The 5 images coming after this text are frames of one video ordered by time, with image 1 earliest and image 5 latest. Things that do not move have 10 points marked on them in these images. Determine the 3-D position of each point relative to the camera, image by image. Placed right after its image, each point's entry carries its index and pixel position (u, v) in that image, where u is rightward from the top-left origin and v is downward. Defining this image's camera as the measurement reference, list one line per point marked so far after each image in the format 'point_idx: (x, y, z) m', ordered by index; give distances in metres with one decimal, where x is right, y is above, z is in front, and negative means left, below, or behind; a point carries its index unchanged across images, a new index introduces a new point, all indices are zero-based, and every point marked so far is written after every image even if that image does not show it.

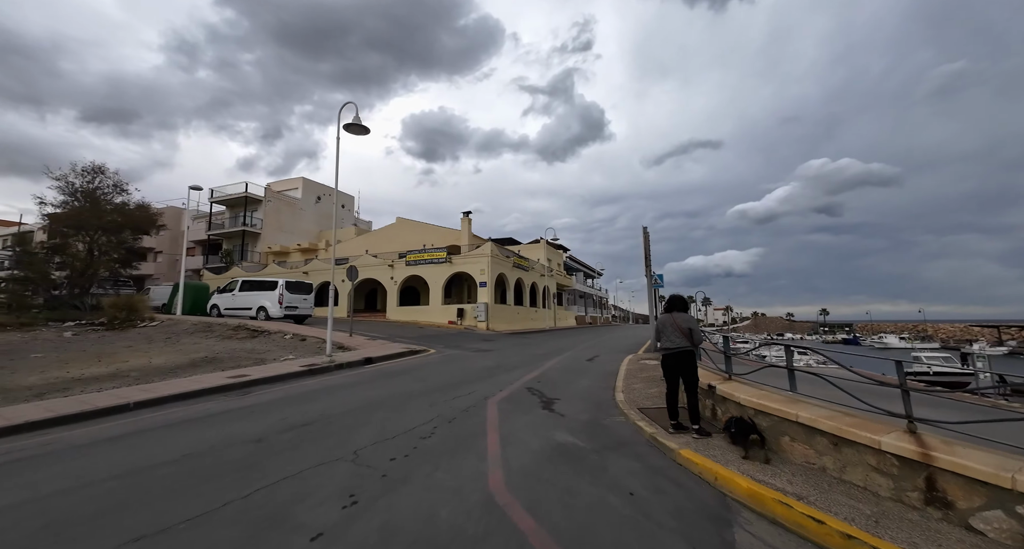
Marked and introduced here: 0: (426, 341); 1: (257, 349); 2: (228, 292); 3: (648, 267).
0: (-4.0, -3.0, +17.6) m
1: (-8.8, -2.6, +13.4) m
2: (-14.5, -0.9, +19.6) m
3: (+5.1, +0.3, +14.6) m
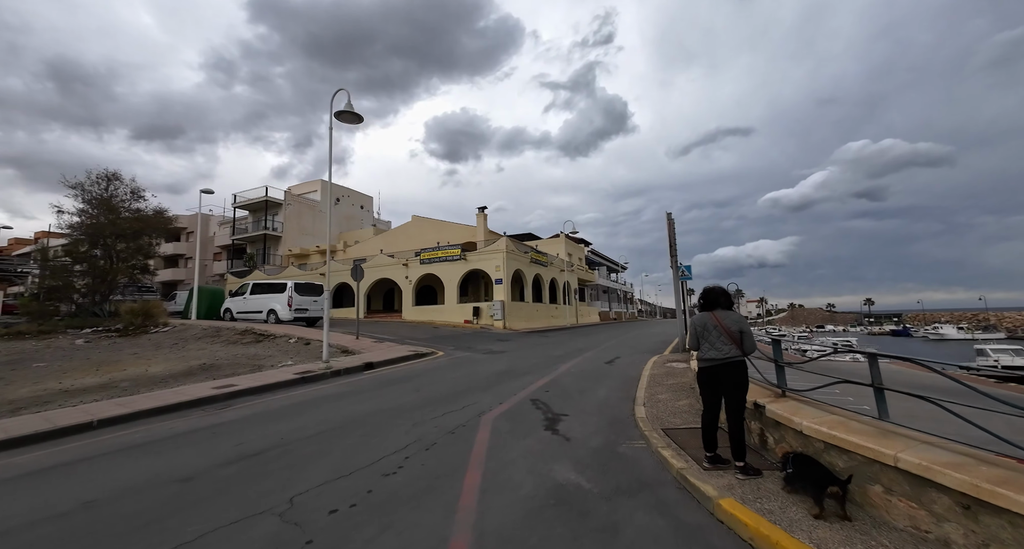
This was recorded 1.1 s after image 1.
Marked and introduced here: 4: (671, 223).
0: (-3.3, -3.0, +16.7) m
1: (-8.4, -2.7, +12.8) m
2: (-13.7, -1.1, +19.4) m
3: (+5.5, +0.6, +13.1) m
4: (+5.6, +1.9, +13.7) m
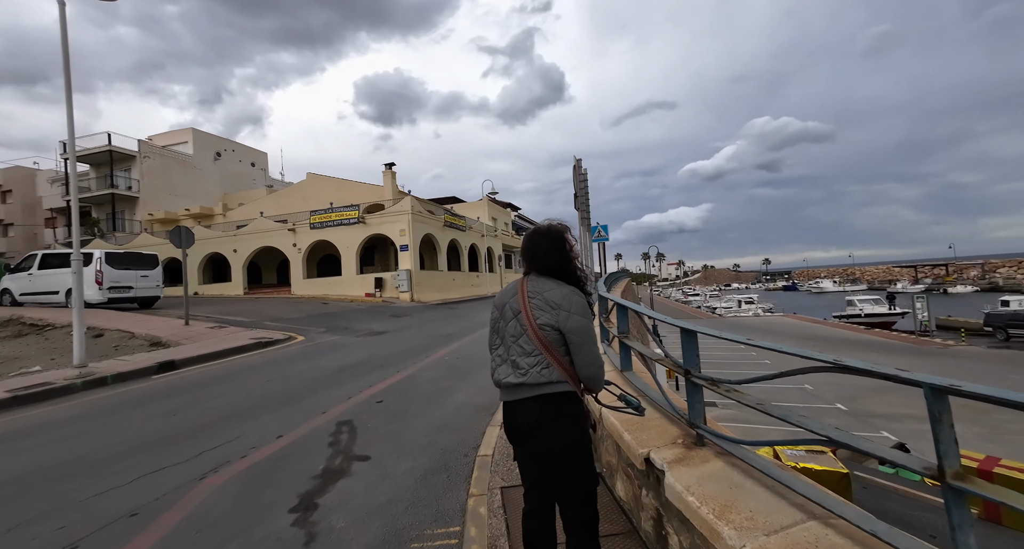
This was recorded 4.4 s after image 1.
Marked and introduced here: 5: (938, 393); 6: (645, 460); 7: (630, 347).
0: (-7.1, -1.7, +13.5) m
1: (-11.6, -1.9, +8.8) m
2: (-17.9, +0.1, +14.3) m
3: (+2.0, +1.8, +11.1) m
4: (+2.1, +3.1, +11.6) m
5: (+1.3, -0.4, +1.2) m
6: (+0.8, -1.1, +2.3) m
7: (+1.0, -0.6, +3.2) m
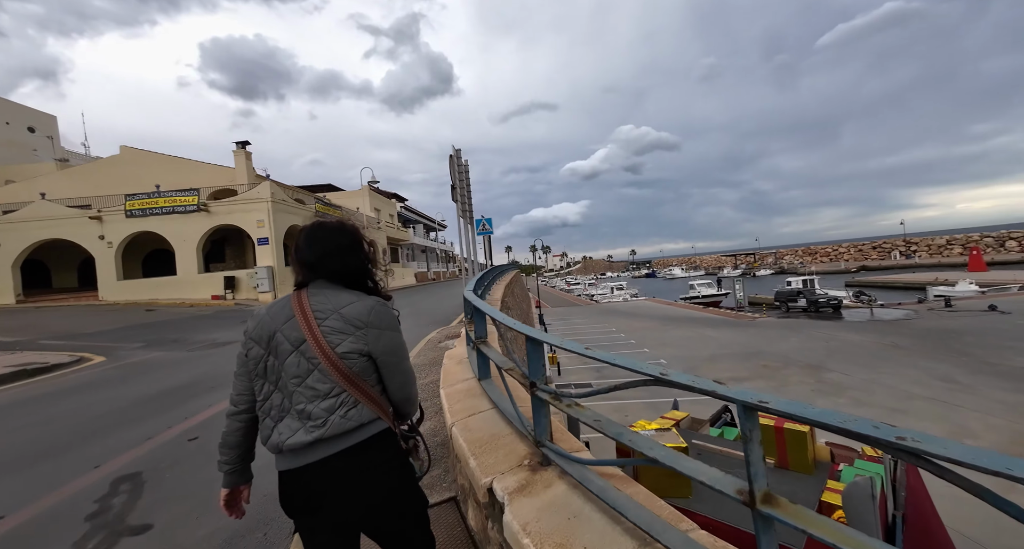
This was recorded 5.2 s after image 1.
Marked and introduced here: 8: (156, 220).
0: (-10.8, -1.8, +10.6) m
1: (-13.8, -2.1, +4.9) m
2: (-21.4, -0.2, +8.4) m
3: (-1.5, +1.9, +10.8) m
4: (-1.6, +3.3, +11.2) m
5: (+0.7, -0.4, +1.1) m
6: (-0.1, -1.1, +2.0) m
7: (-0.2, -0.6, +2.9) m
8: (-18.3, +2.8, +19.9) m
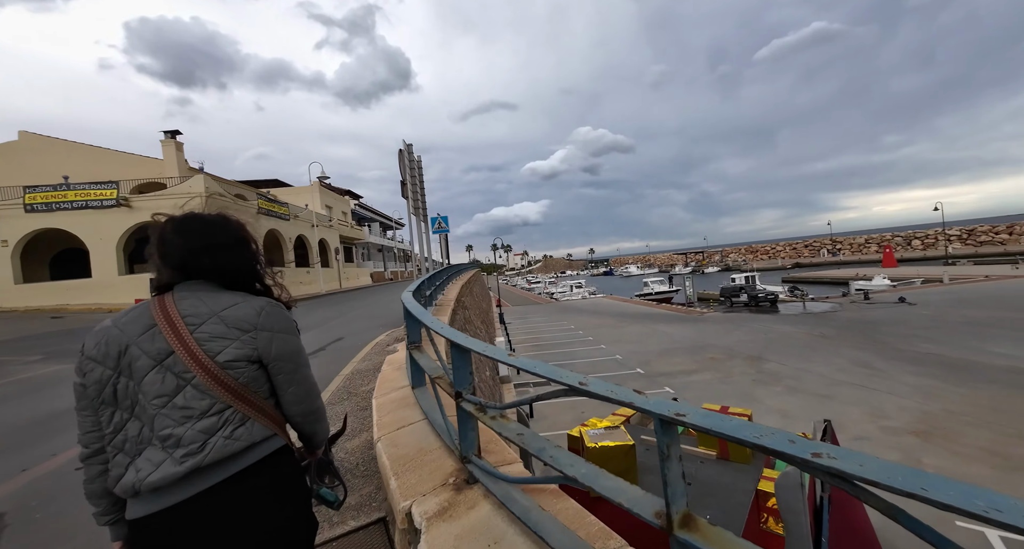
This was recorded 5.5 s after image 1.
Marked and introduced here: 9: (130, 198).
0: (-12.0, -1.8, +9.3) m
1: (-14.4, -2.2, +3.3) m
2: (-22.3, -0.4, +5.9) m
3: (-2.7, +1.9, +10.4) m
4: (-2.9, +3.3, +10.8) m
5: (+0.4, -0.4, +1.0) m
6: (-0.5, -1.1, +1.8) m
7: (-0.7, -0.6, +2.7) m
8: (-20.4, +2.7, +17.7) m
9: (-18.0, +3.6, +18.2) m
